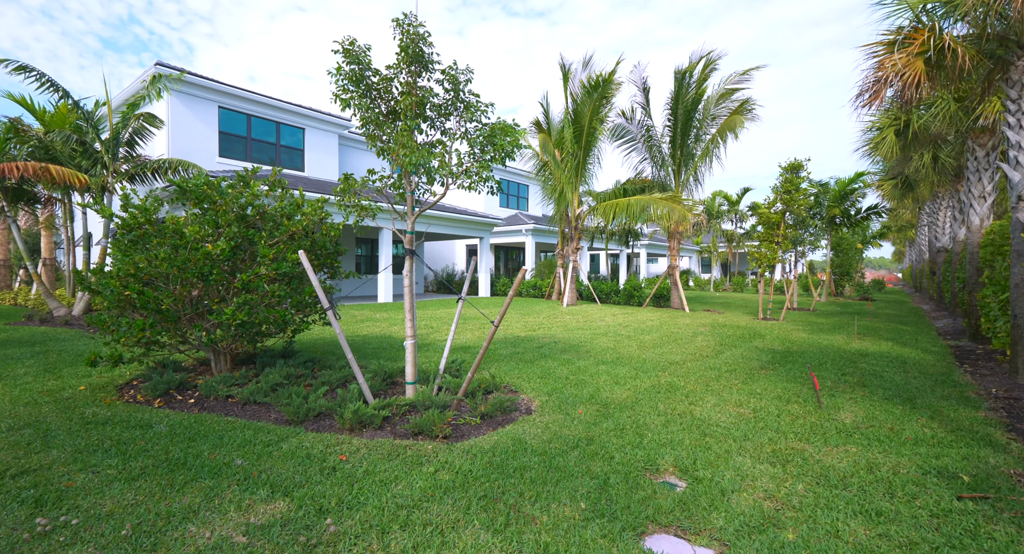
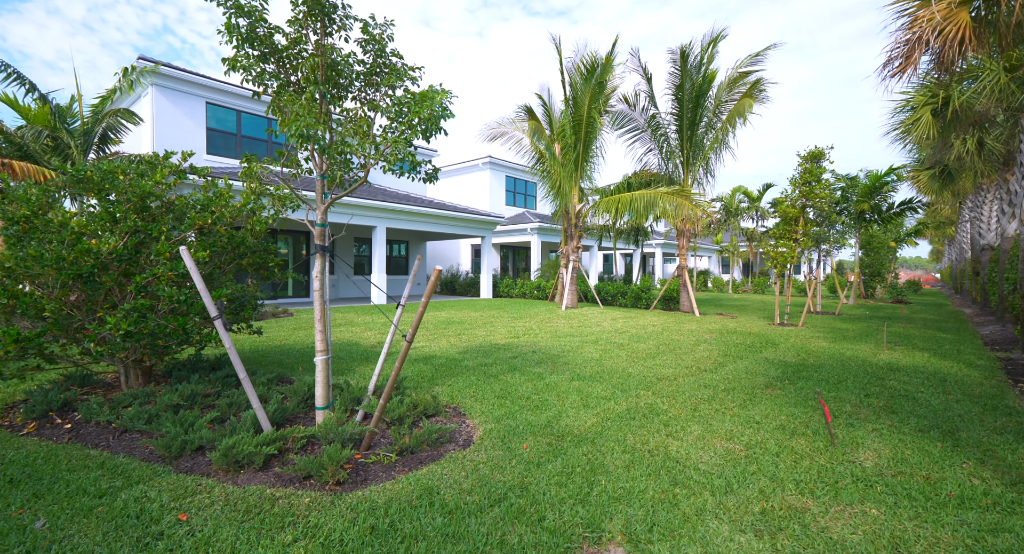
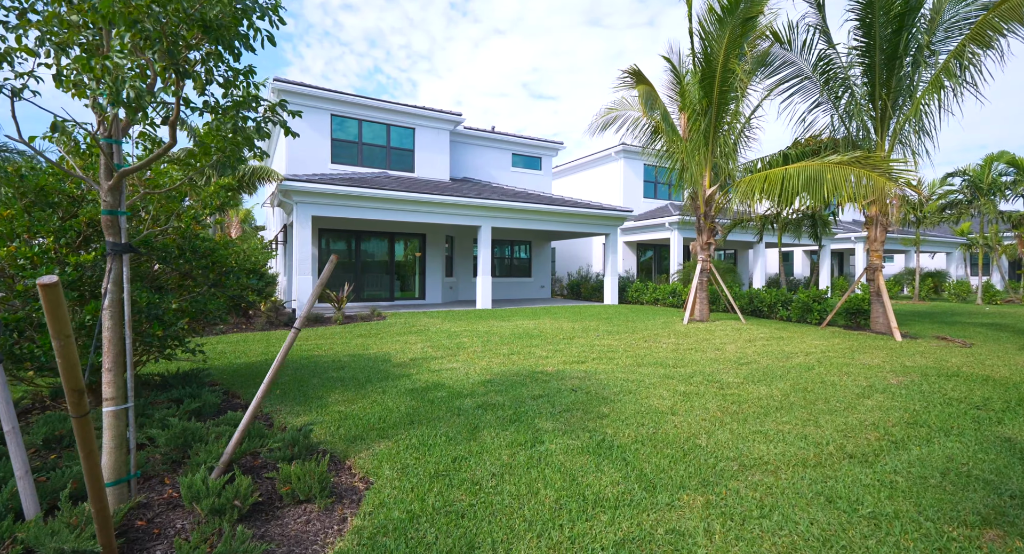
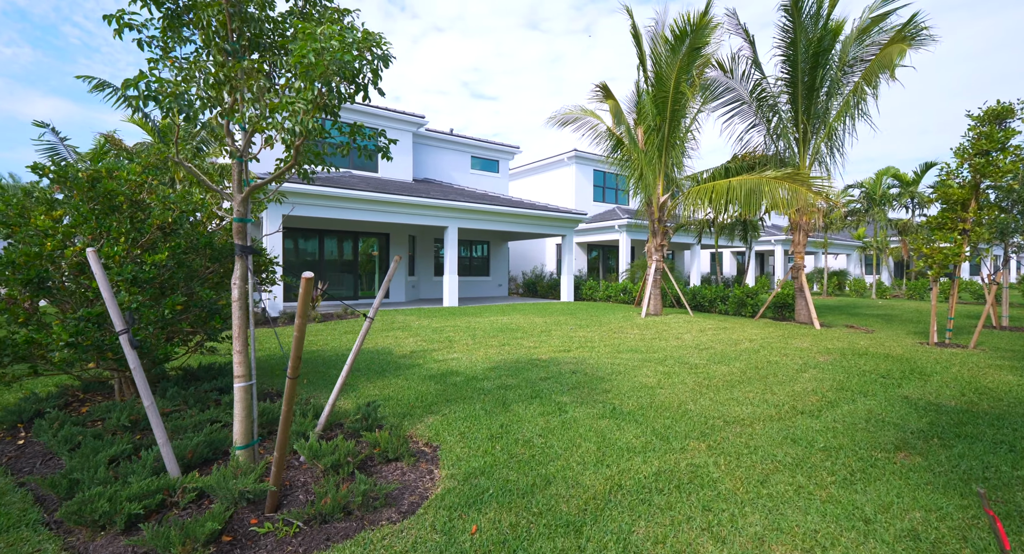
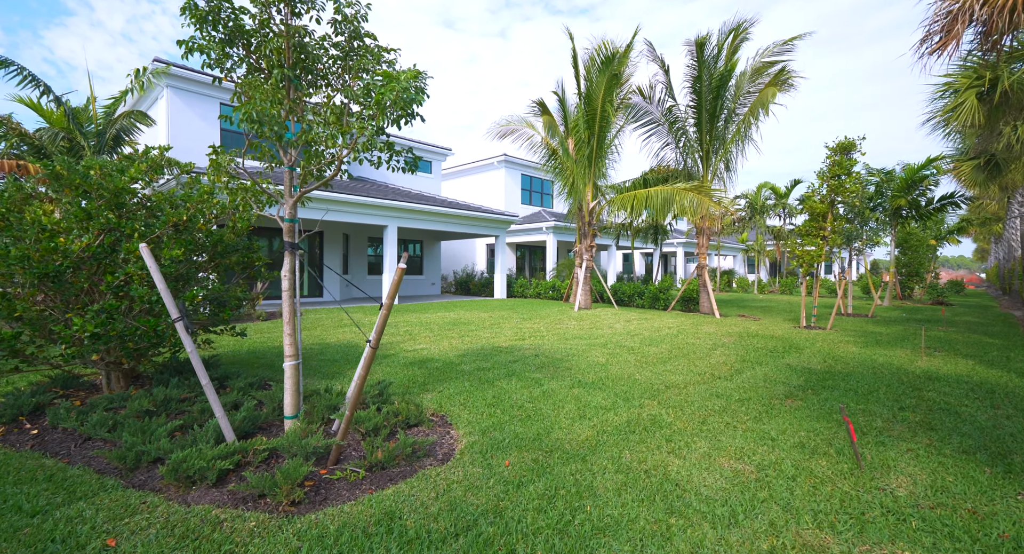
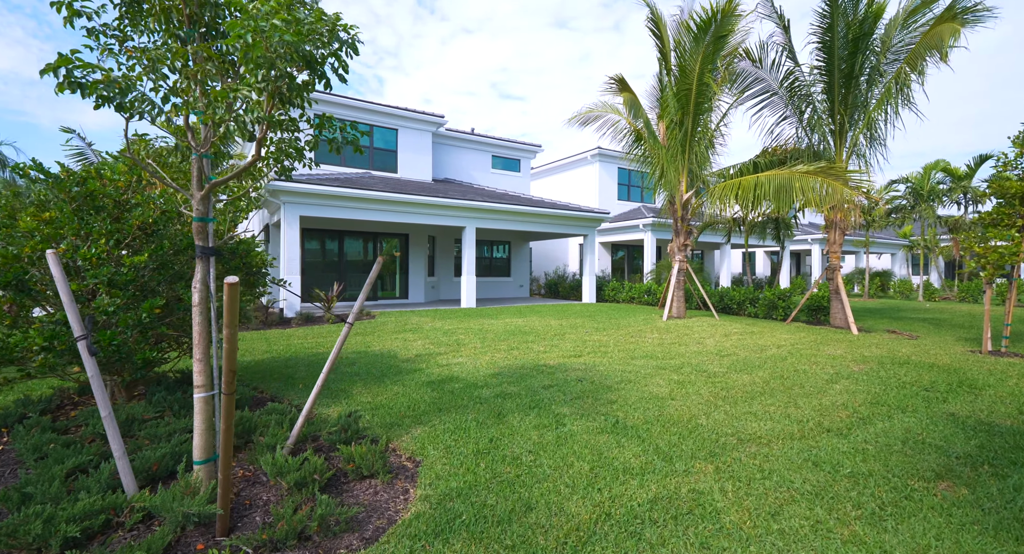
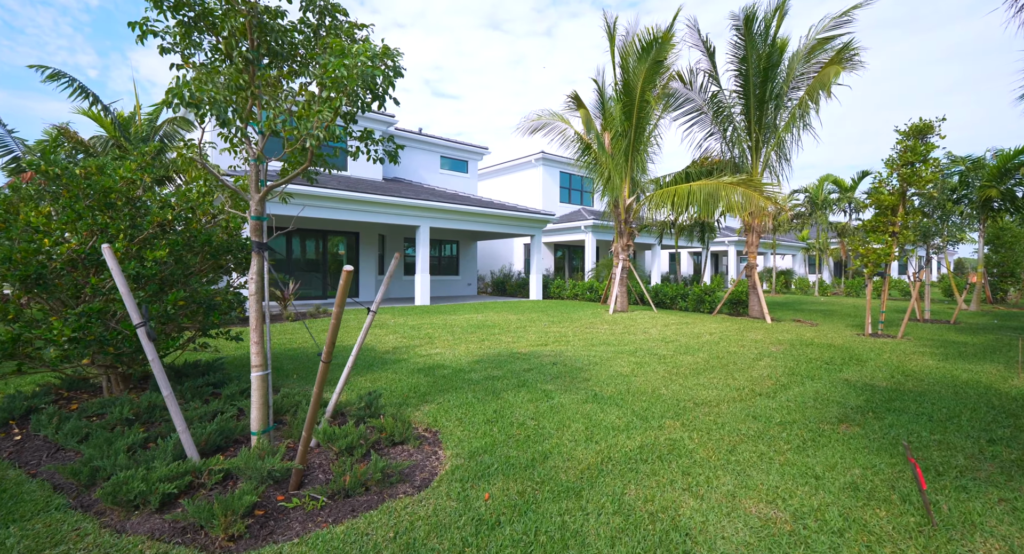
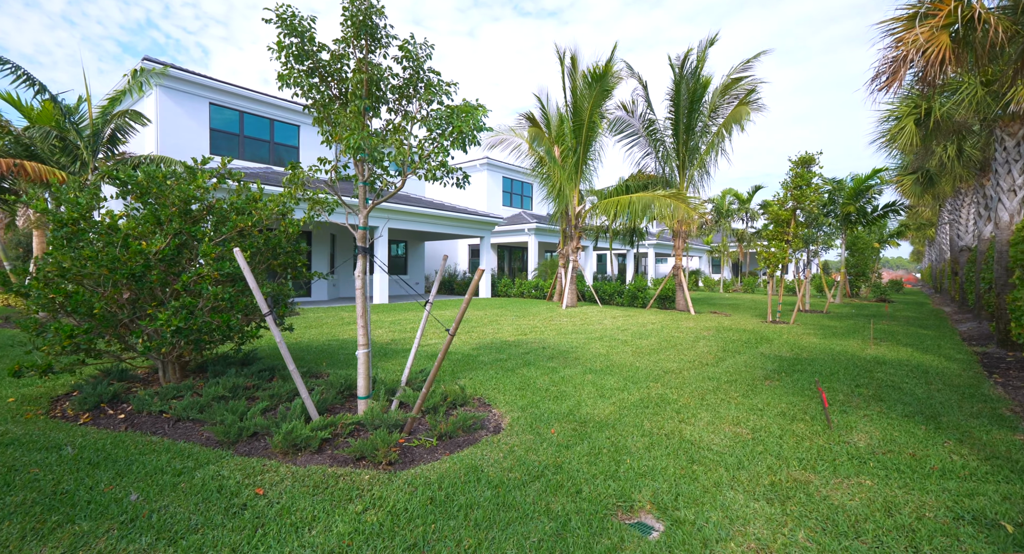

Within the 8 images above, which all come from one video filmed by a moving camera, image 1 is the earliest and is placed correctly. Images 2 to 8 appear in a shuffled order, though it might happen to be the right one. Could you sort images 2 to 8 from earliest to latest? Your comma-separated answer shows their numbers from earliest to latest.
8, 2, 5, 7, 4, 6, 3
